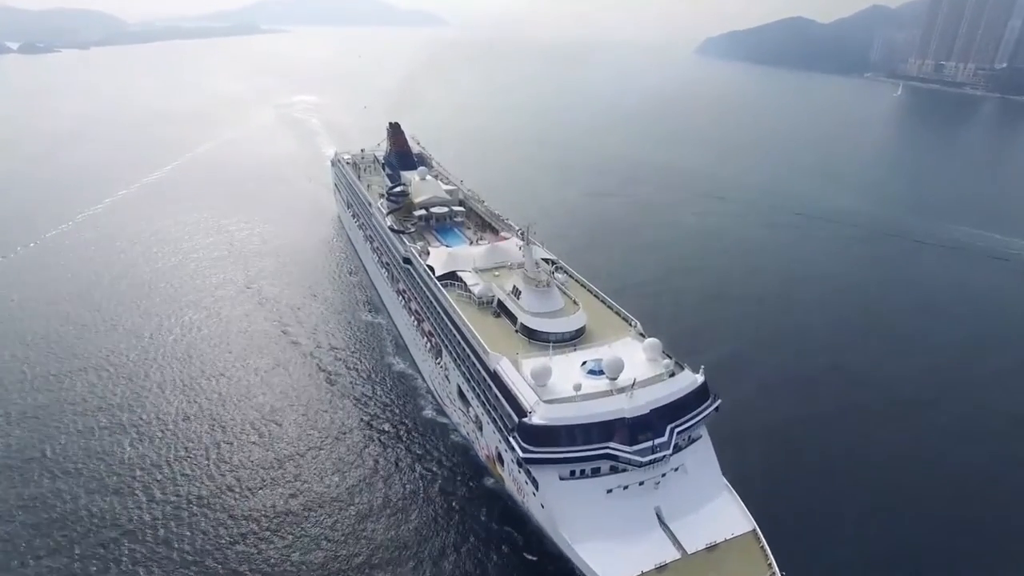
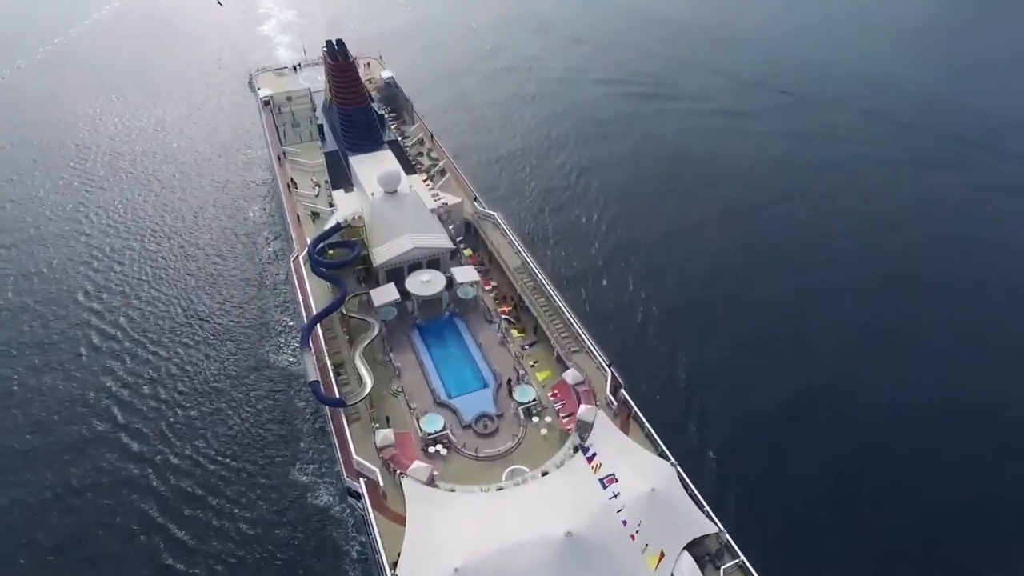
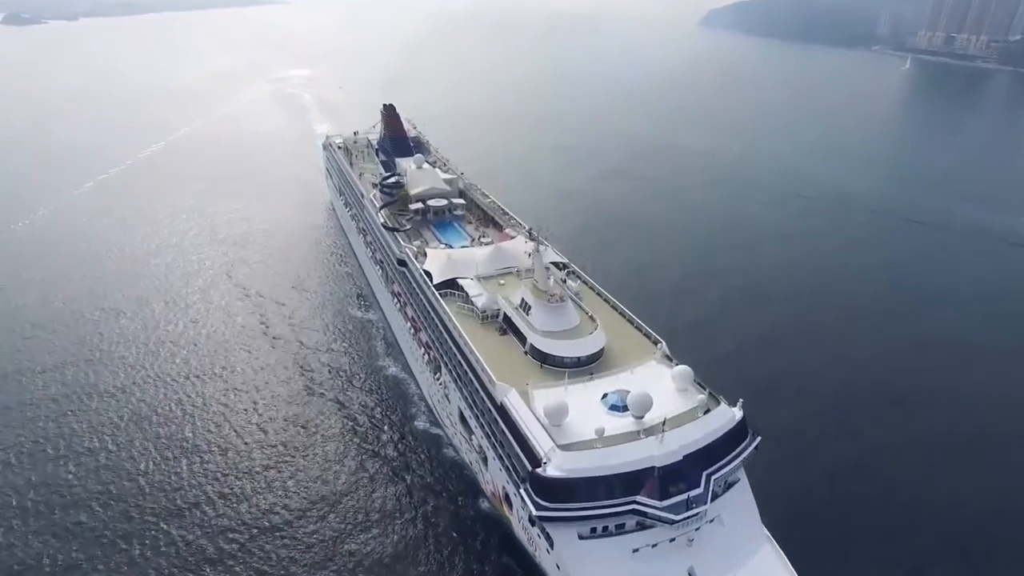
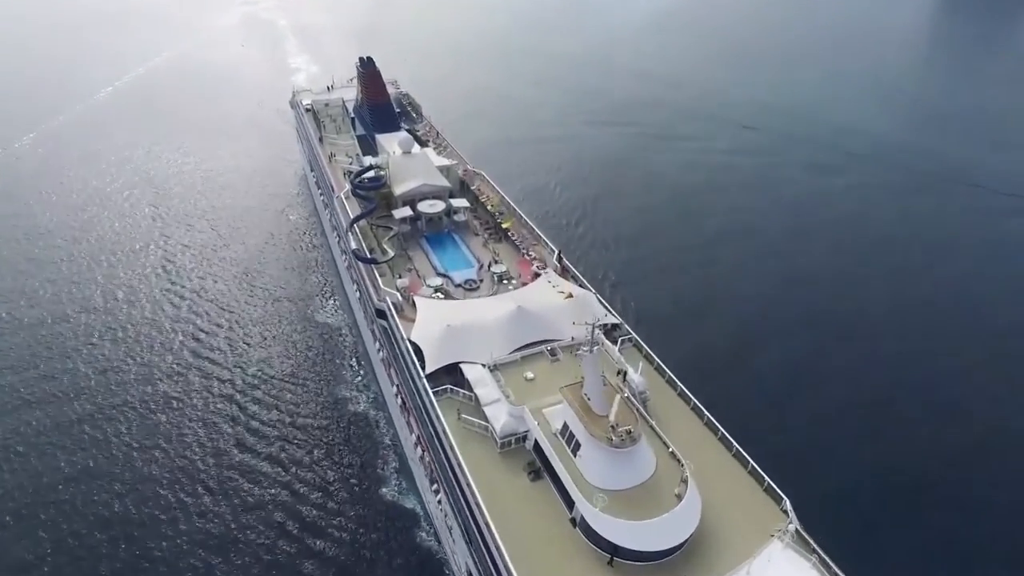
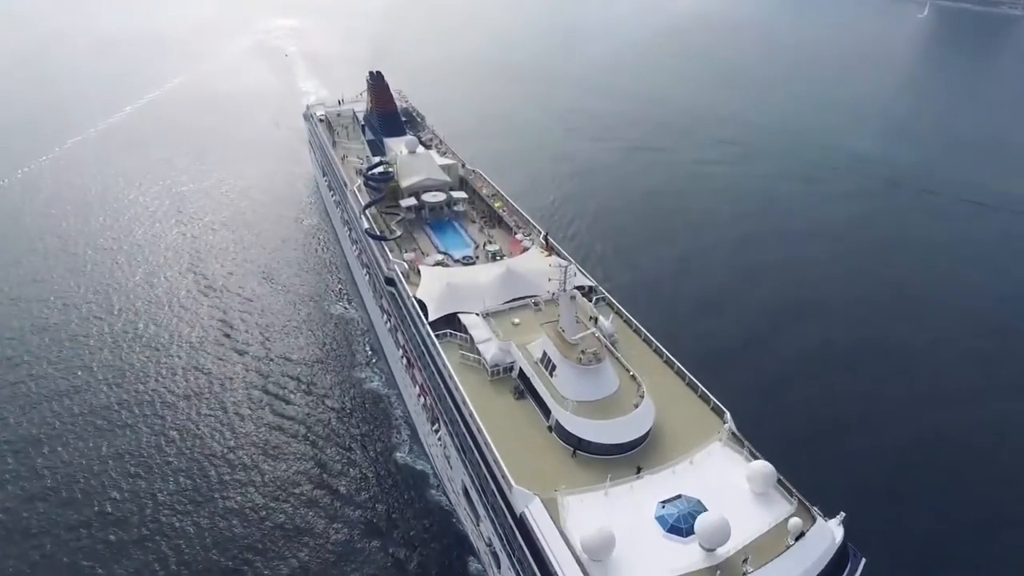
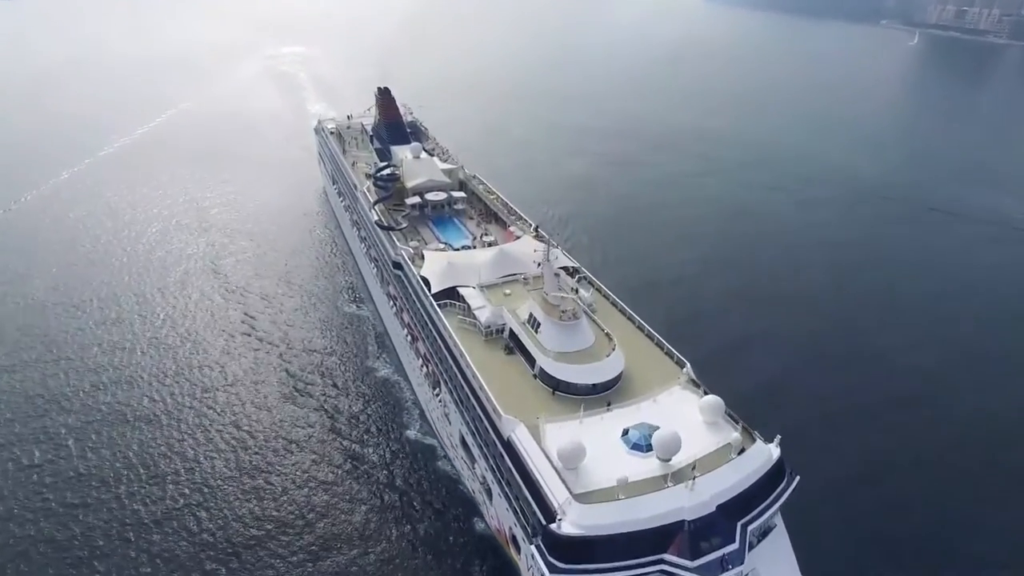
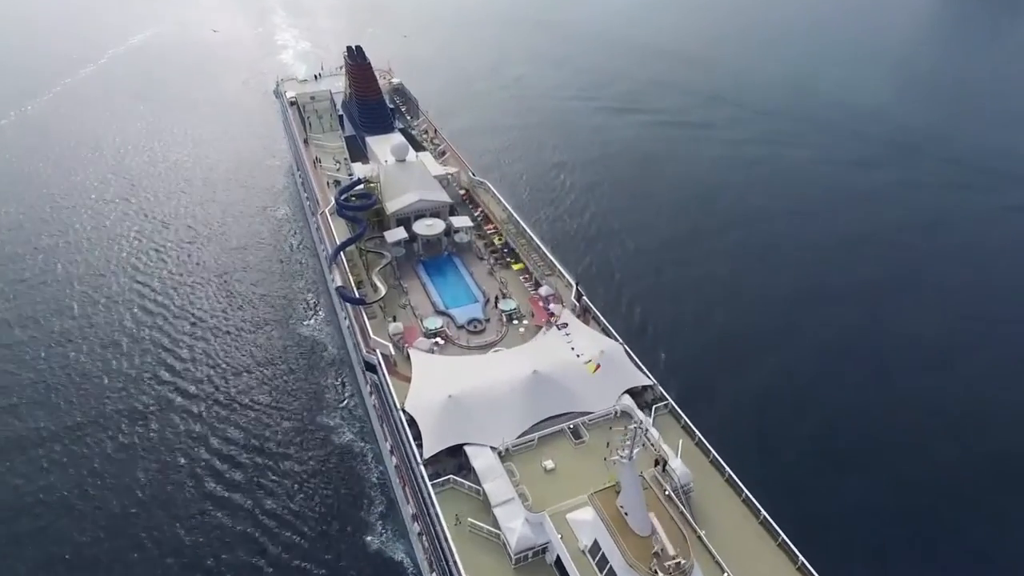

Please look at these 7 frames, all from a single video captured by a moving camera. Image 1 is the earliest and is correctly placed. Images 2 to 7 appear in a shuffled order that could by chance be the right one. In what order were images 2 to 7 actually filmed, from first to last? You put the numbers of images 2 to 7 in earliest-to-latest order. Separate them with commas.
3, 6, 5, 4, 7, 2
